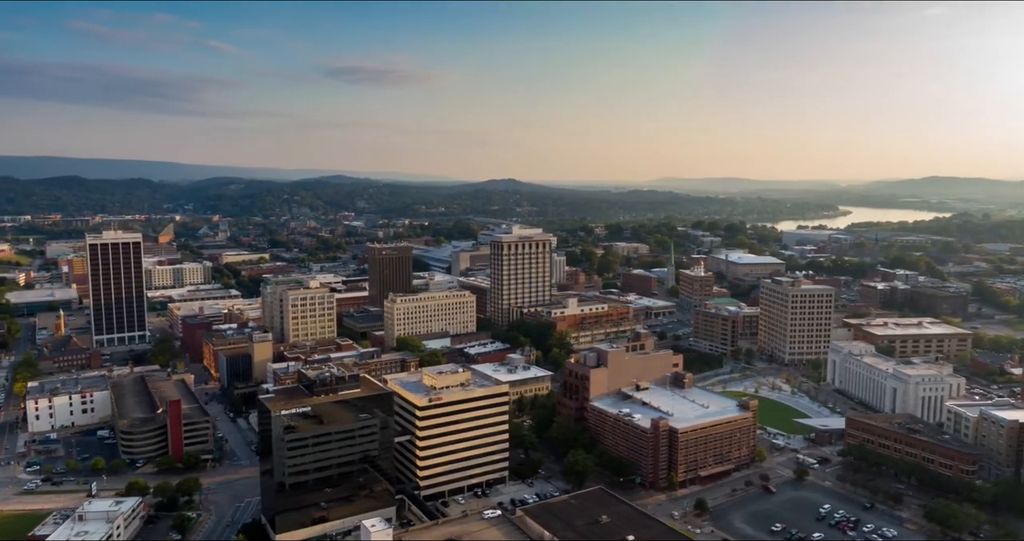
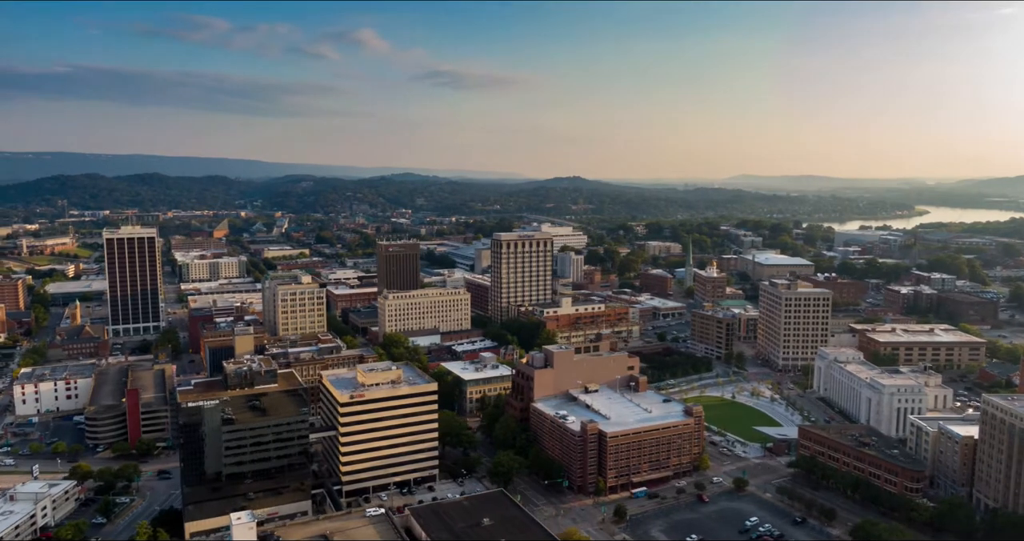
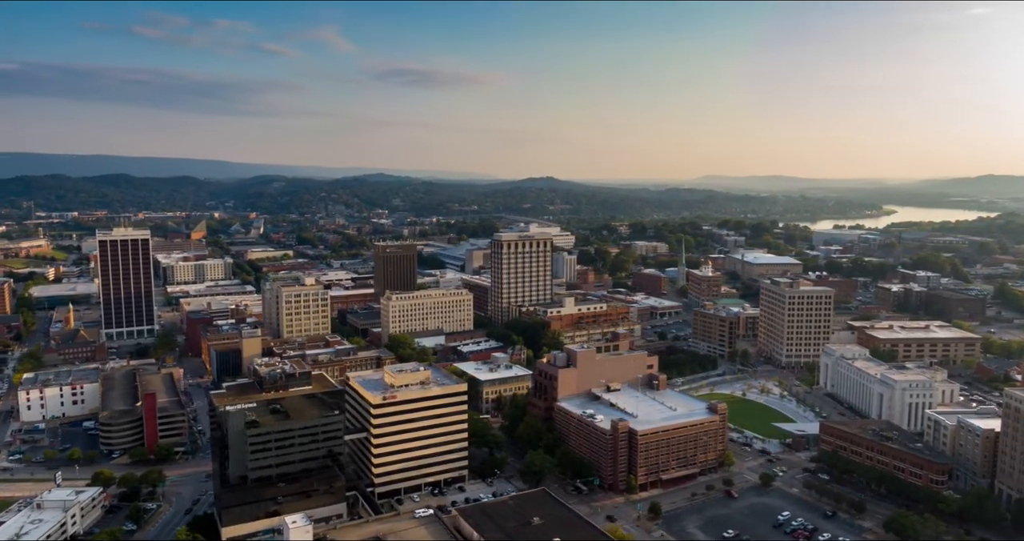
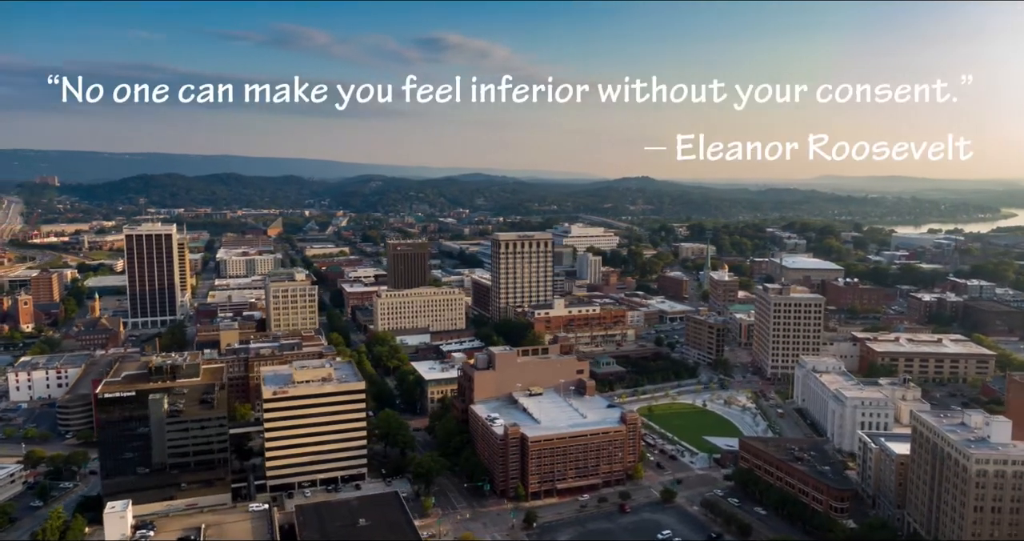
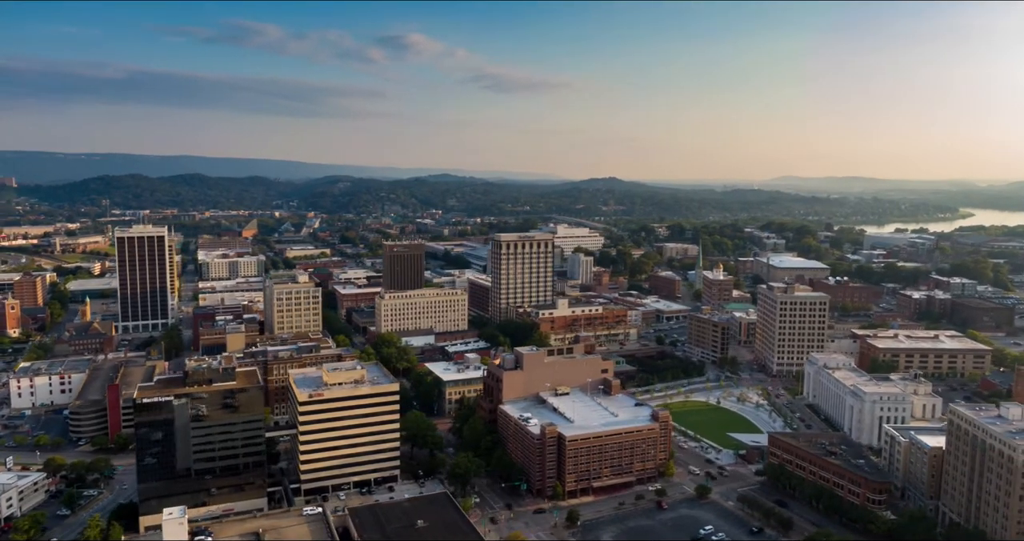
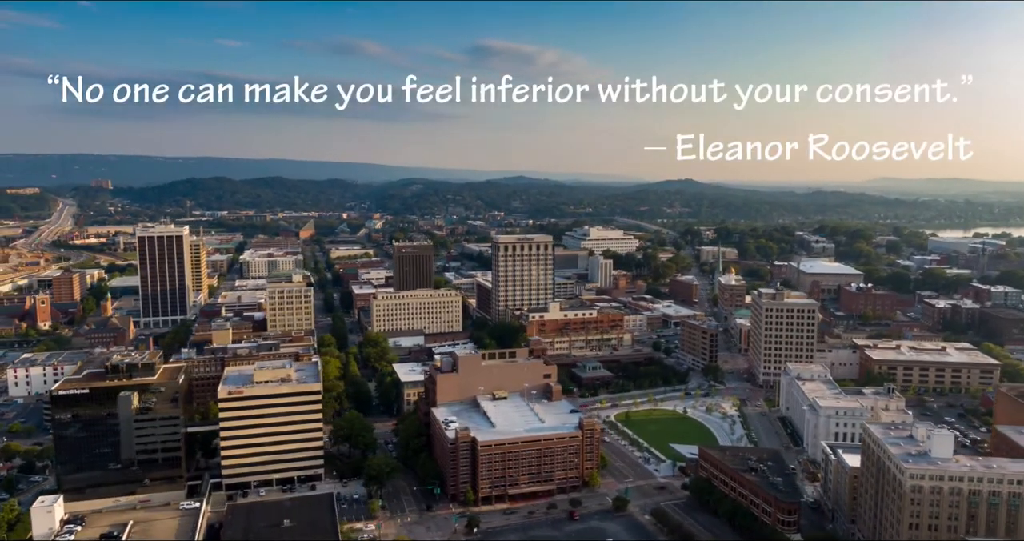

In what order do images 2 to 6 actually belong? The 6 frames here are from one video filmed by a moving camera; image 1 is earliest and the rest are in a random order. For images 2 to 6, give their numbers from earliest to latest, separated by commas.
3, 2, 5, 4, 6
